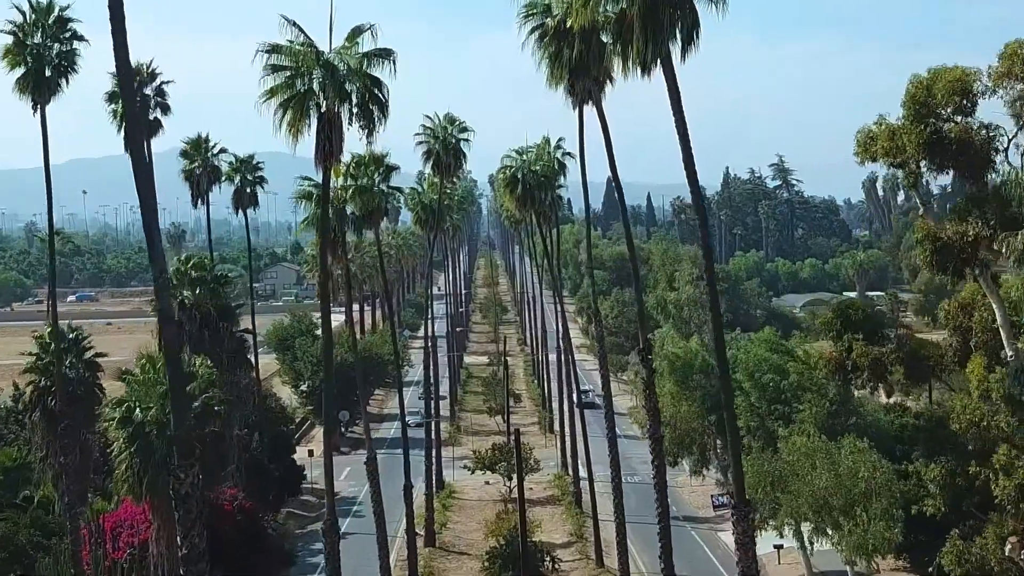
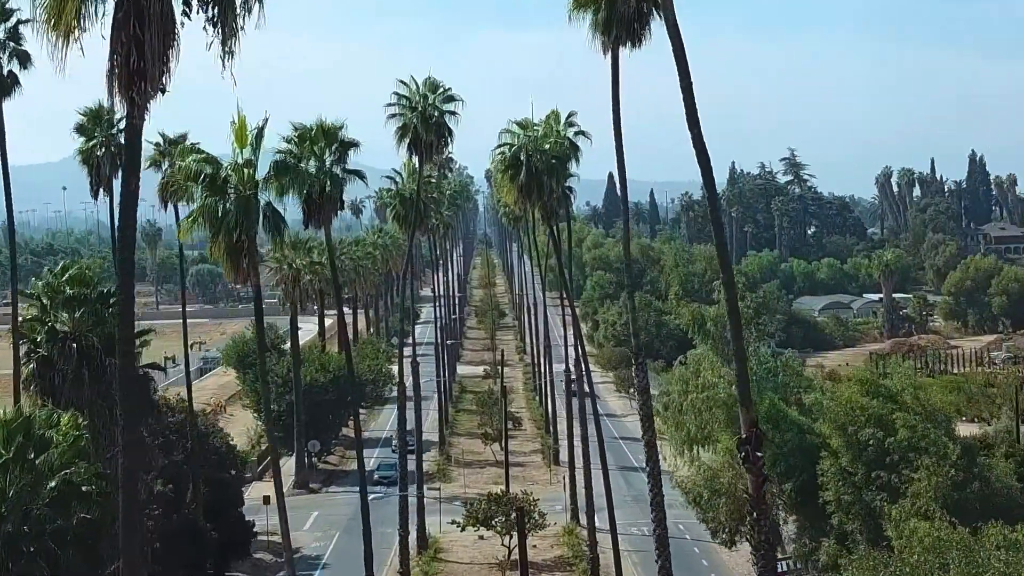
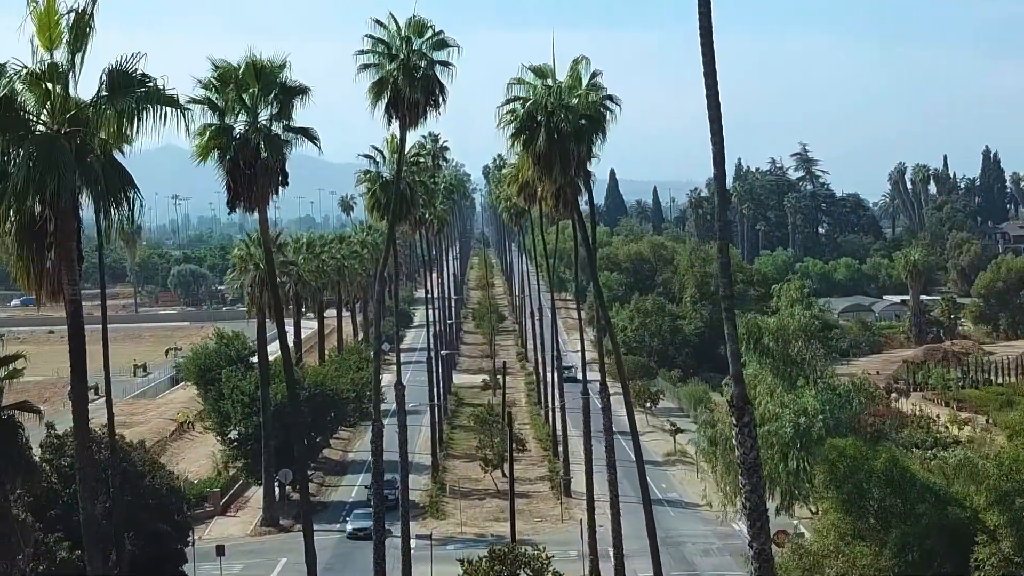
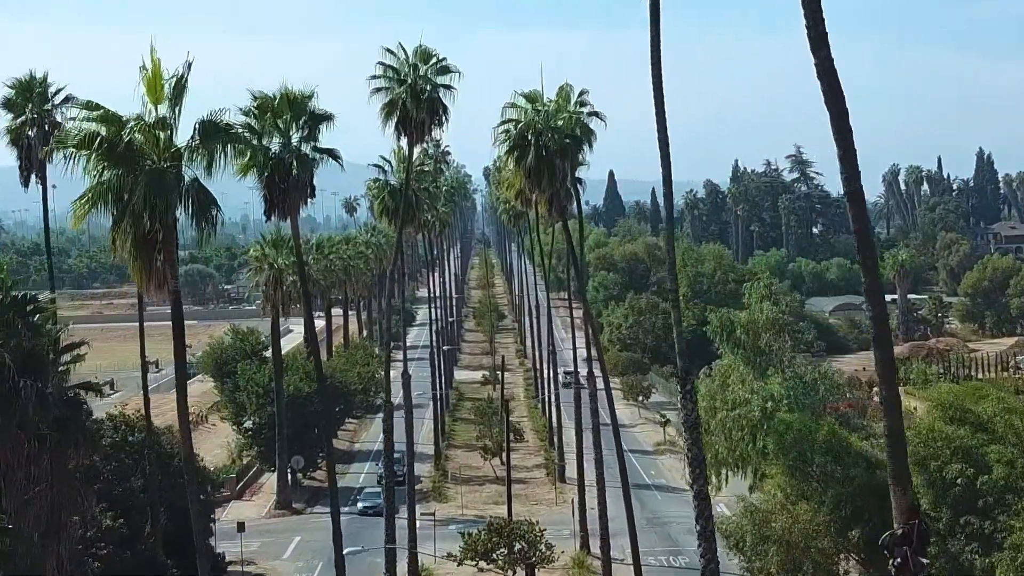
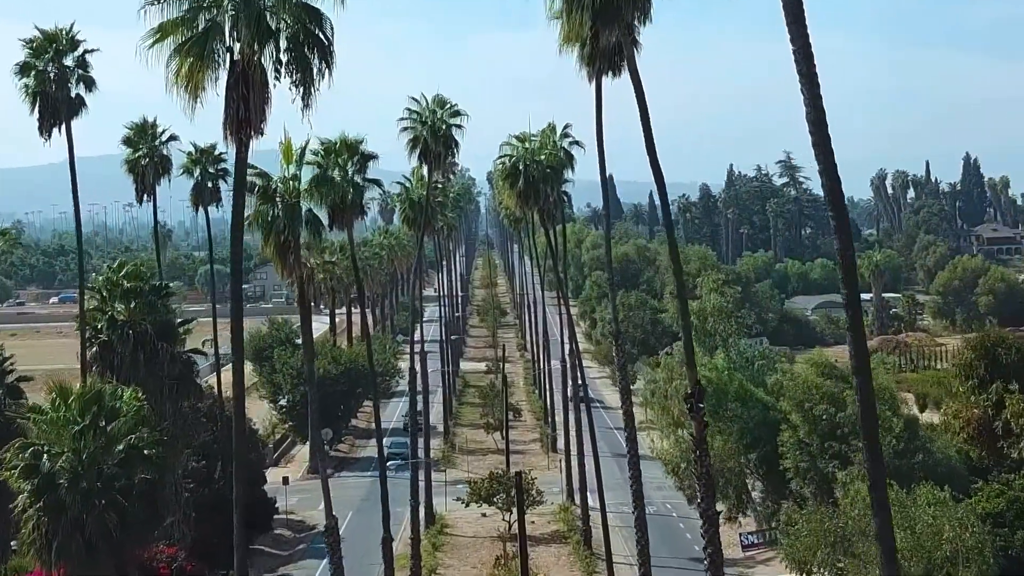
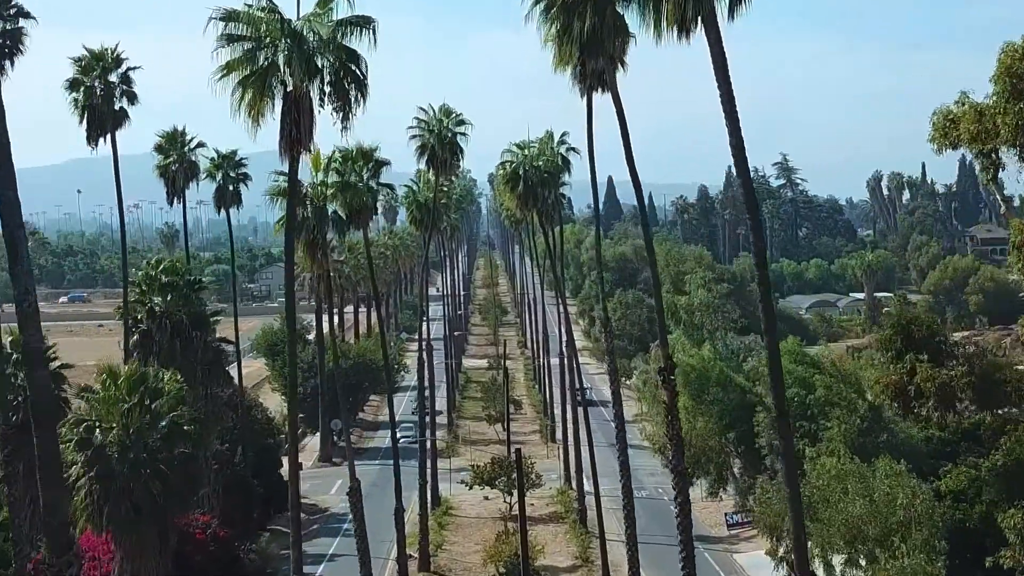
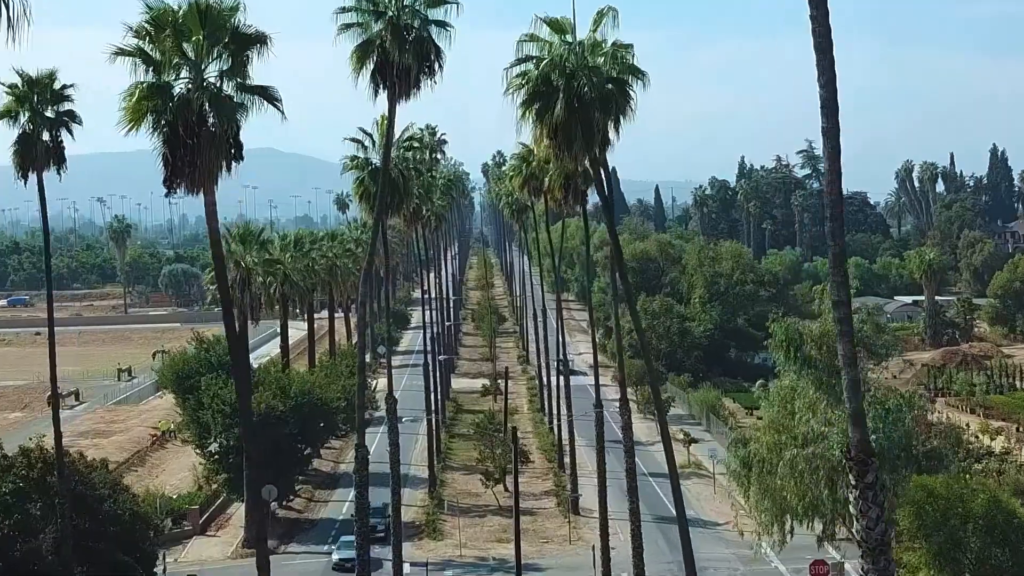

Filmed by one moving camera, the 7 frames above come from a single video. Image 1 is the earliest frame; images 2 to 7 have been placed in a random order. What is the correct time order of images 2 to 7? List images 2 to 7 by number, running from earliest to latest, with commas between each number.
6, 5, 2, 4, 3, 7
